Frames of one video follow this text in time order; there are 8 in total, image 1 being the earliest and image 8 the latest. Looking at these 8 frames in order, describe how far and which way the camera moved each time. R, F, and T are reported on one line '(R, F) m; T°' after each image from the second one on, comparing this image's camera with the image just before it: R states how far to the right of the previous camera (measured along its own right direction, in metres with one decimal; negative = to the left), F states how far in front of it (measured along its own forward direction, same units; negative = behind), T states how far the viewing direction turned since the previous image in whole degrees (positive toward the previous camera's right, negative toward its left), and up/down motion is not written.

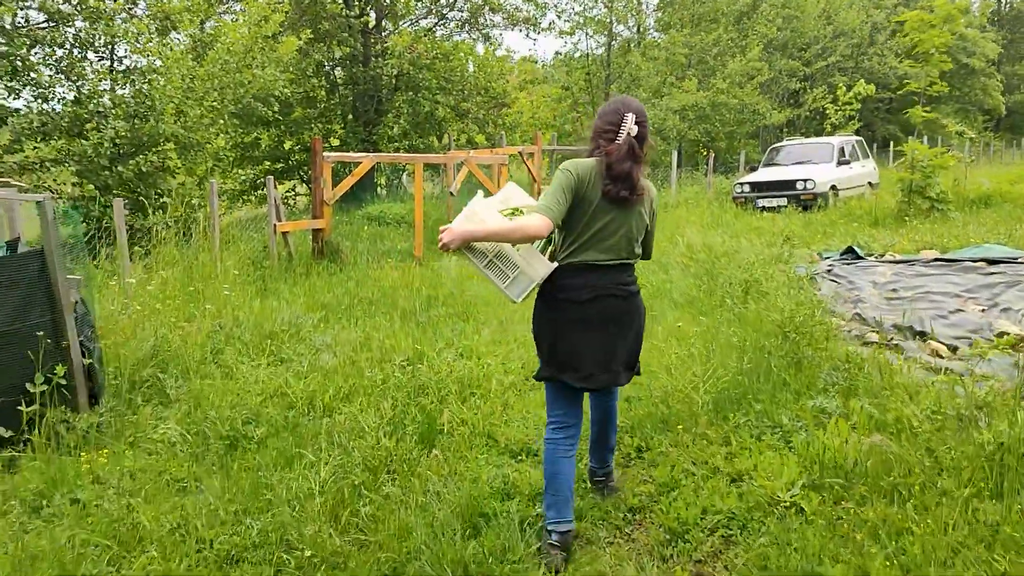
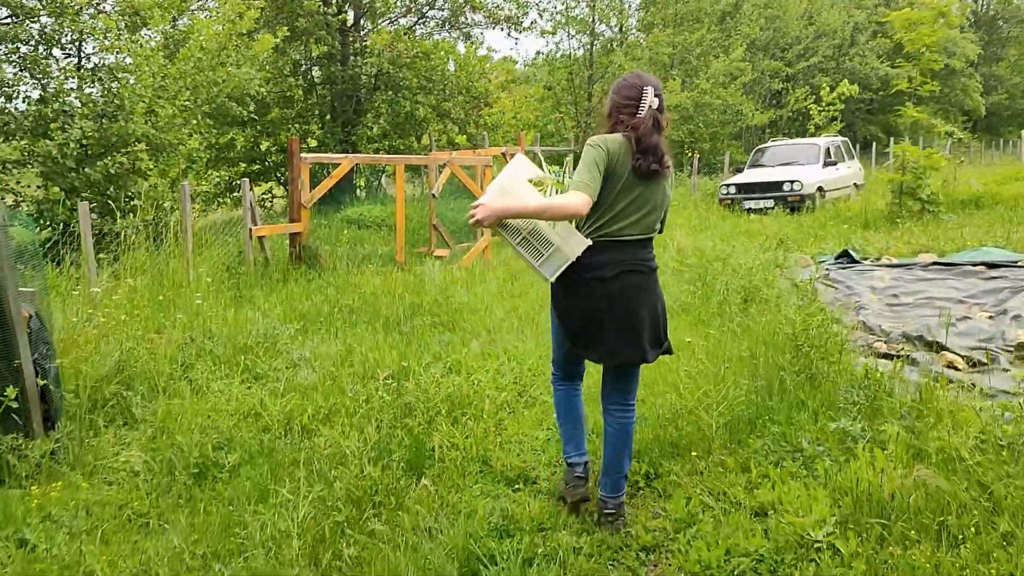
(-0.1, +0.3) m; +1°
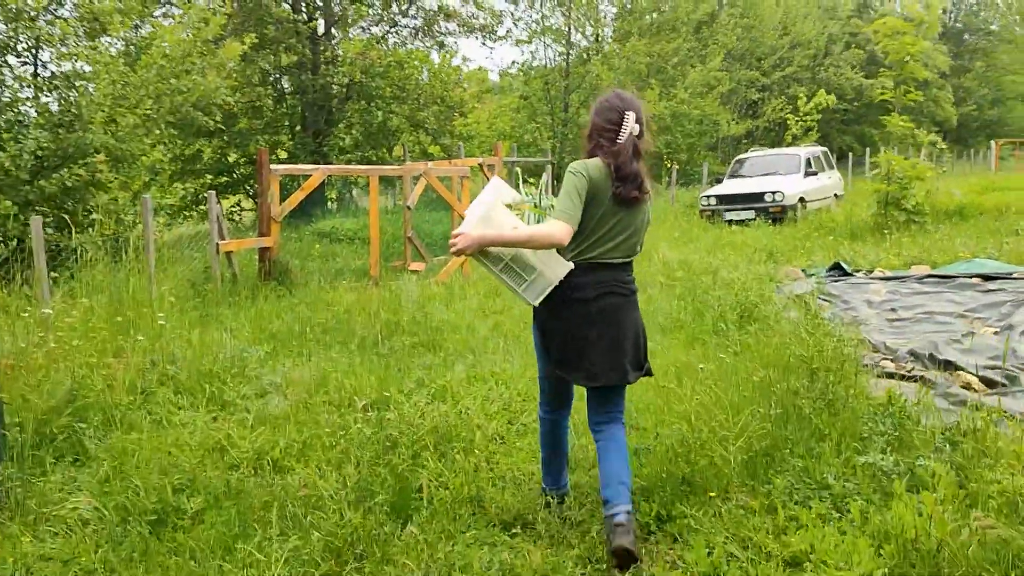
(-0.1, +0.3) m; +2°
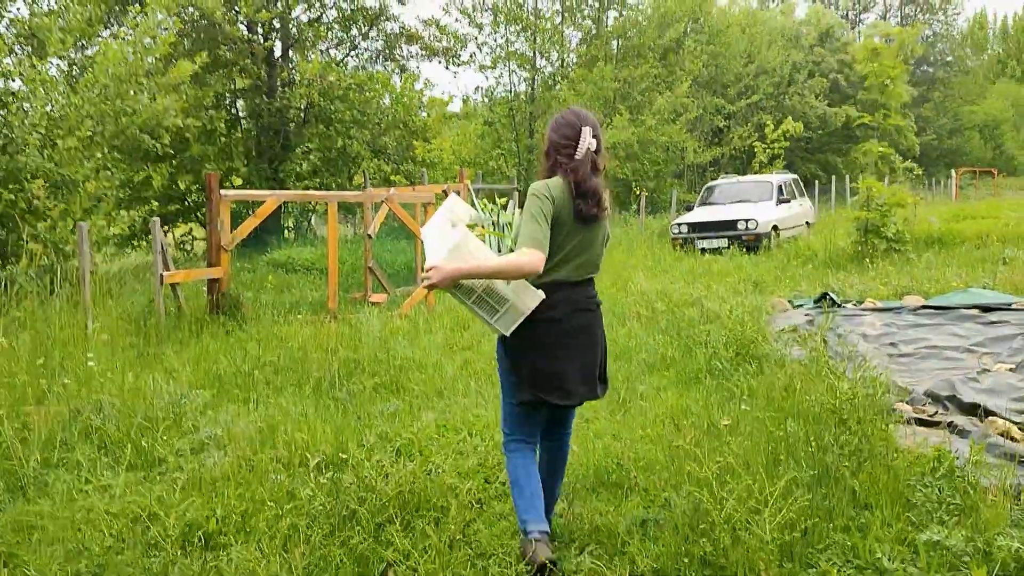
(-0.1, +0.6) m; +2°
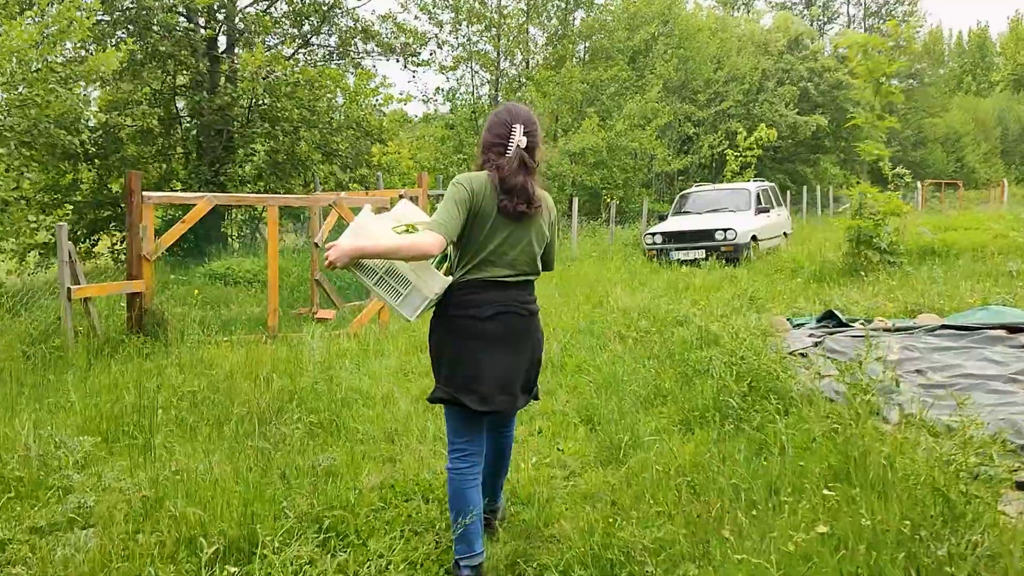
(0.0, +1.0) m; +2°
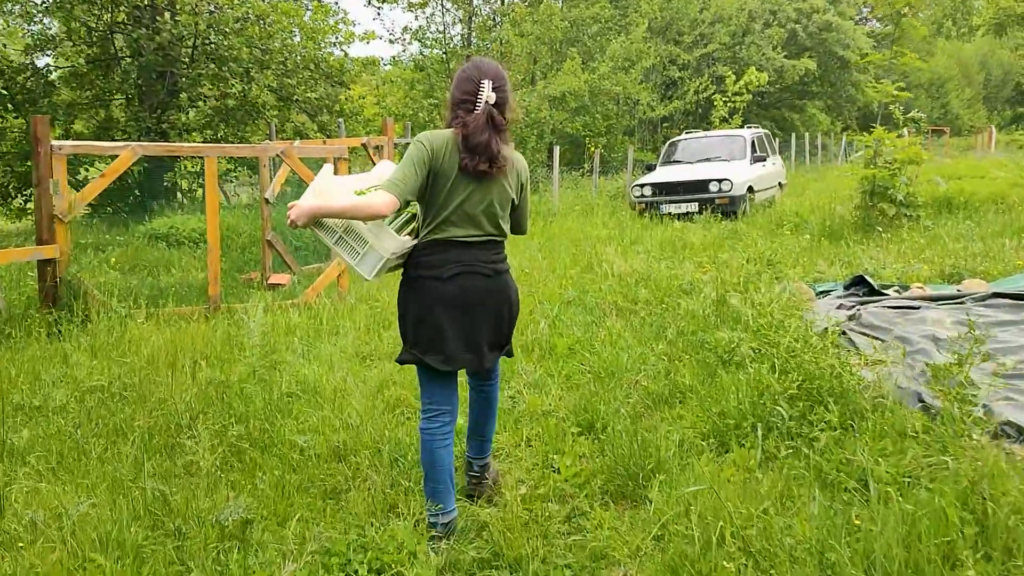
(0.0, +1.0) m; +2°
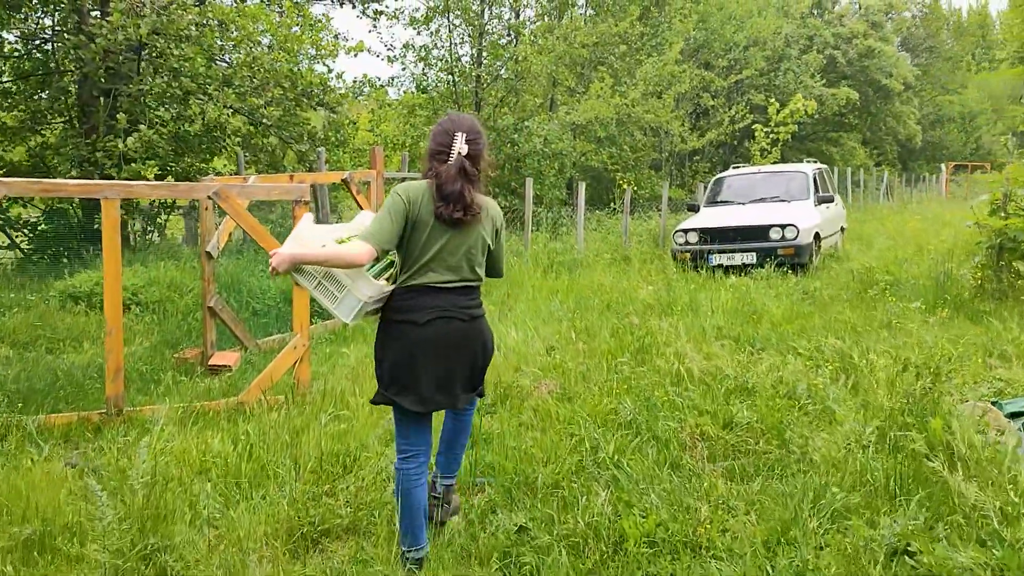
(-0.1, +2.0) m; 0°
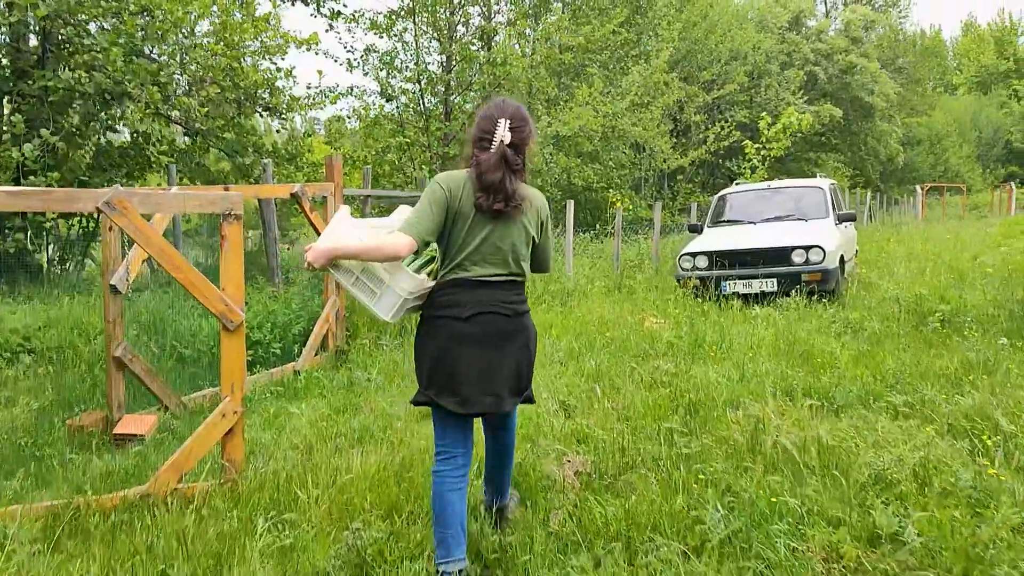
(-0.2, +1.4) m; +2°
